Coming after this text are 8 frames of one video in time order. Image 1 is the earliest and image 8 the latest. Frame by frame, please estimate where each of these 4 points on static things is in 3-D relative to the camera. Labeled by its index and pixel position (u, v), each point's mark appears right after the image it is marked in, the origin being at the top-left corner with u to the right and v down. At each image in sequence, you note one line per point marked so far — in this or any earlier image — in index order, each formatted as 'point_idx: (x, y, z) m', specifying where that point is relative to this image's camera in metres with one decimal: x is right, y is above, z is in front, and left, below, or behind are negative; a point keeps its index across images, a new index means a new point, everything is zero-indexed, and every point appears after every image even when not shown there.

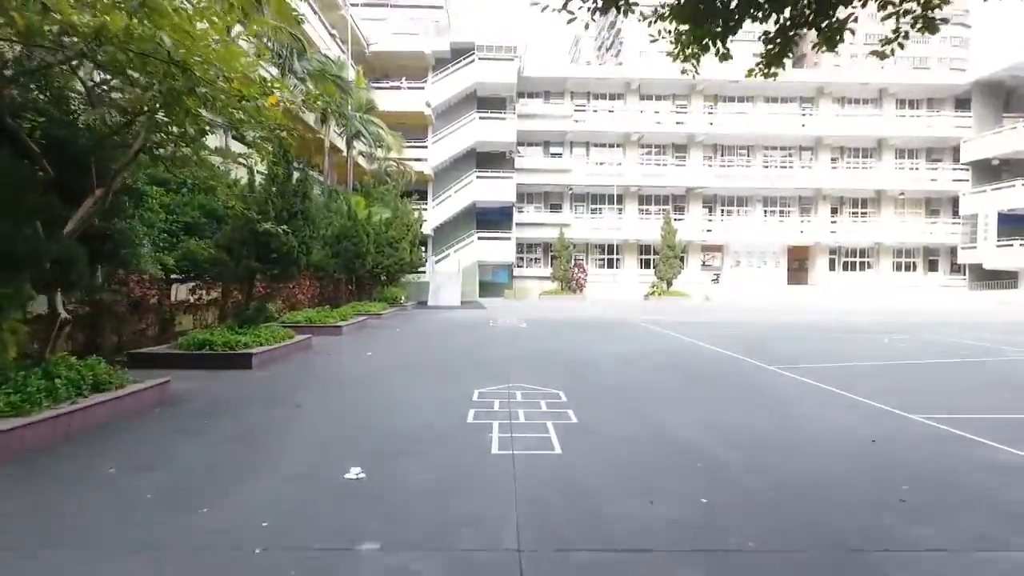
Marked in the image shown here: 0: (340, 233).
0: (-4.5, +1.4, +15.1) m
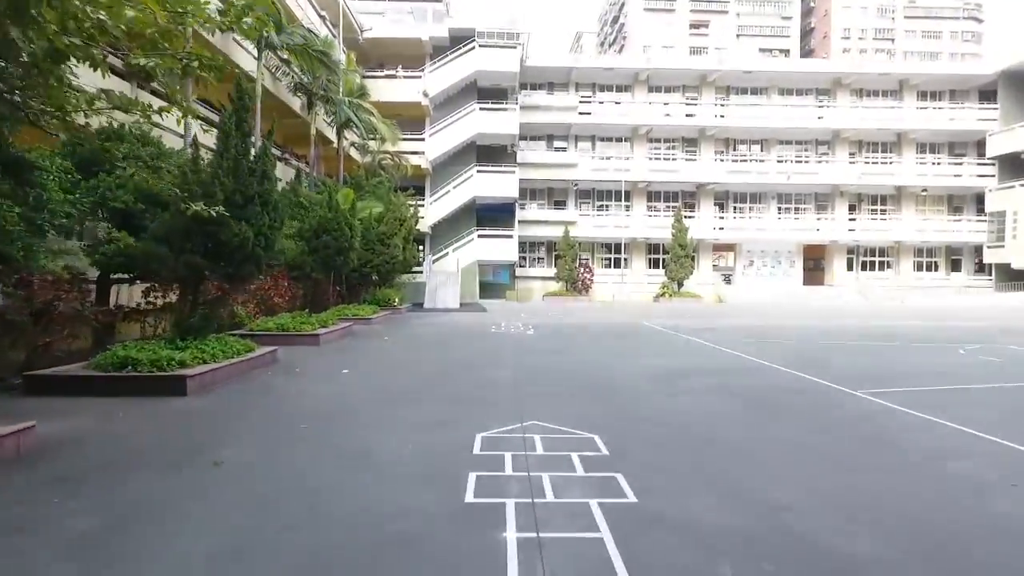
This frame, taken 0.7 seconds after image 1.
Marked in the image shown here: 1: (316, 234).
0: (-4.3, +1.4, +13.1) m
1: (-4.4, +1.2, +13.0) m
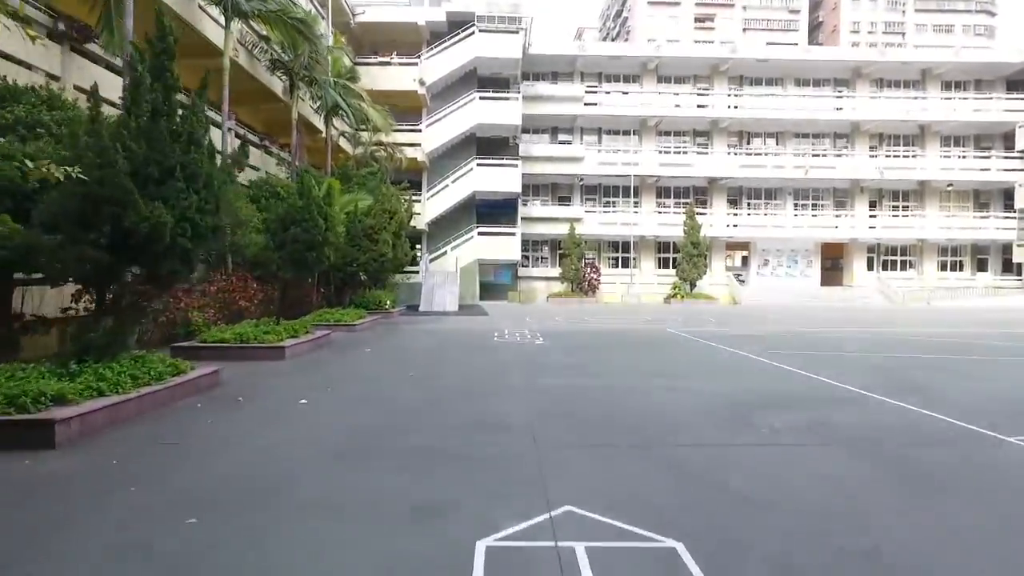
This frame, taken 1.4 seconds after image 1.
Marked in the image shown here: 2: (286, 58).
0: (-4.2, +1.3, +11.0) m
1: (-4.2, +1.1, +10.9) m
2: (-7.3, +7.5, +19.2) m
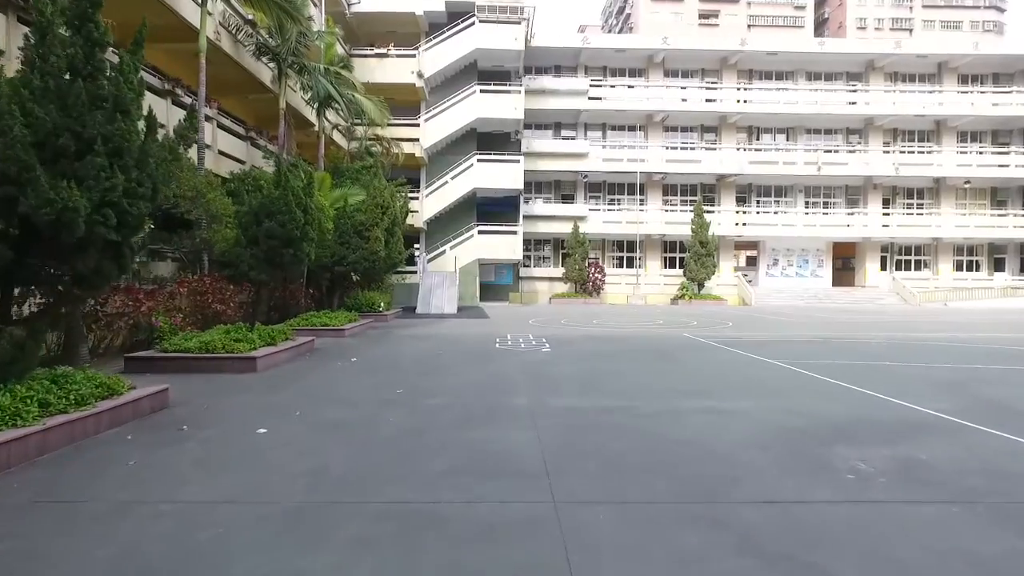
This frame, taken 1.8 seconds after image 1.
0: (-4.1, +1.3, +9.7) m
1: (-4.2, +1.1, +9.6) m
2: (-7.3, +7.5, +18.0) m
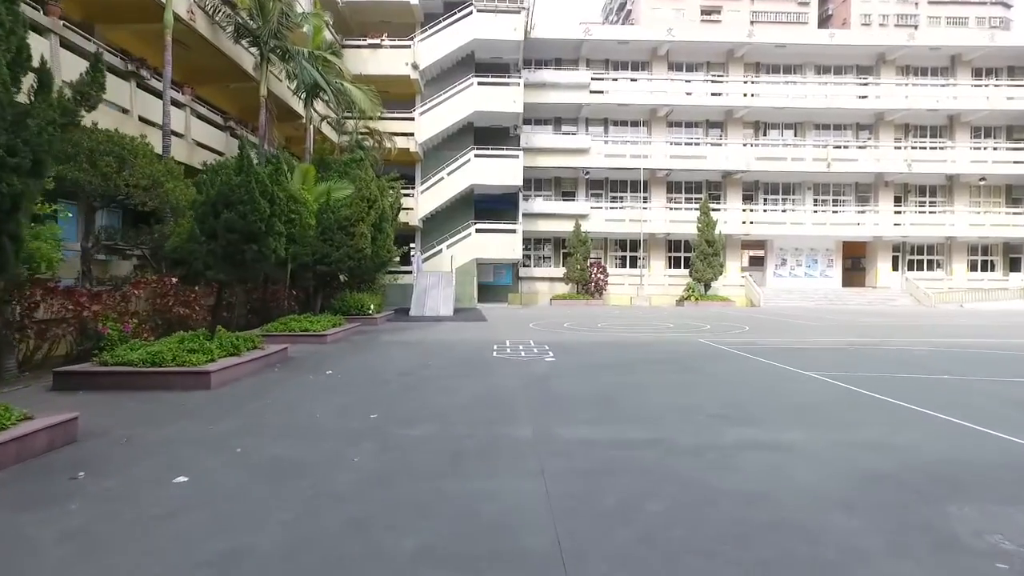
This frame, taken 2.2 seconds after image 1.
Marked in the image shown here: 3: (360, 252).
0: (-4.1, +1.3, +8.4) m
1: (-4.2, +1.1, +8.3) m
2: (-7.3, +7.4, +16.7) m
3: (-3.8, +0.9, +14.6) m
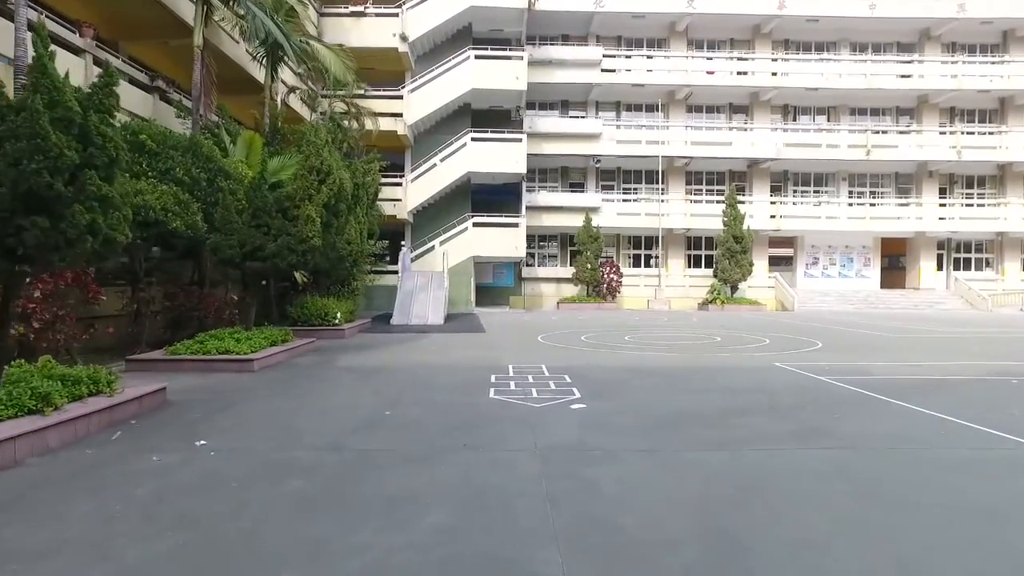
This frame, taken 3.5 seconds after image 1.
0: (-4.1, +1.2, +4.7) m
1: (-4.1, +1.0, +4.7) m
2: (-7.2, +7.3, +13.0) m
3: (-3.7, +0.8, +11.0) m
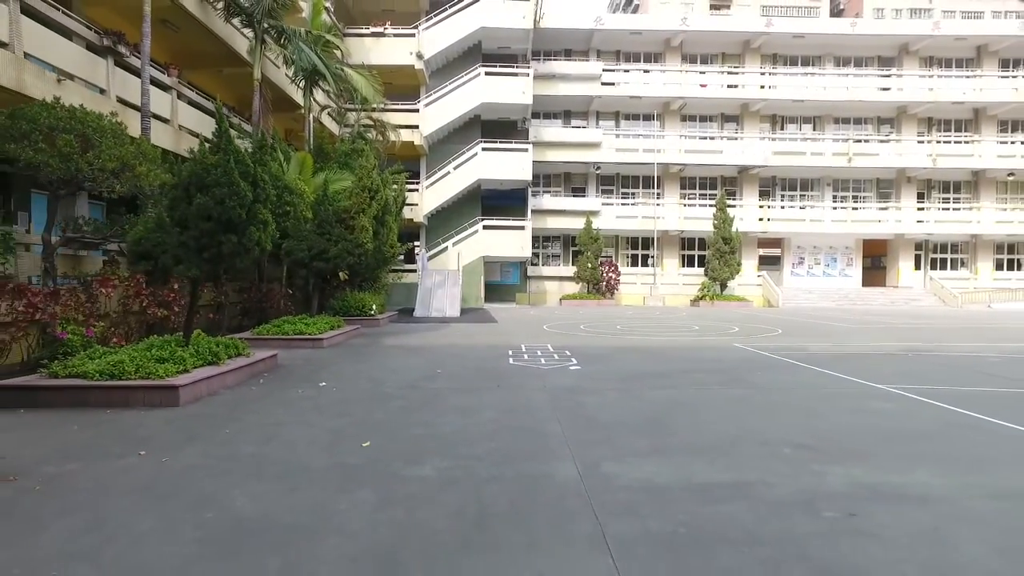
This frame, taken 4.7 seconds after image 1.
0: (-3.8, +1.3, +7.2) m
1: (-3.9, +1.1, +7.1) m
2: (-6.9, +7.5, +15.5) m
3: (-3.4, +0.9, +13.4) m
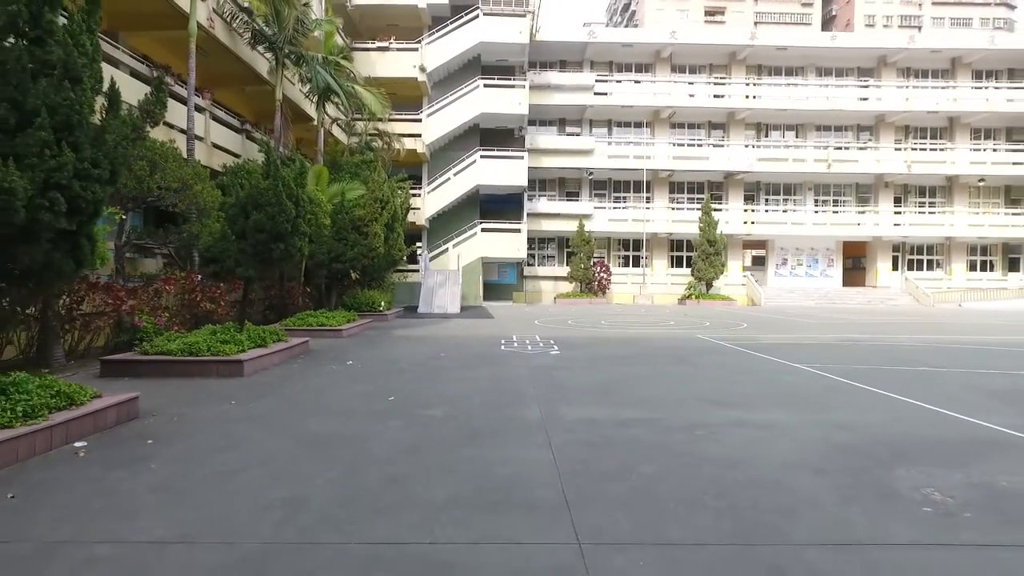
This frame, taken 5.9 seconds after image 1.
0: (-4.0, +1.3, +9.1) m
1: (-4.1, +1.2, +9.0) m
2: (-7.1, +7.5, +17.3) m
3: (-3.6, +1.0, +15.3) m
